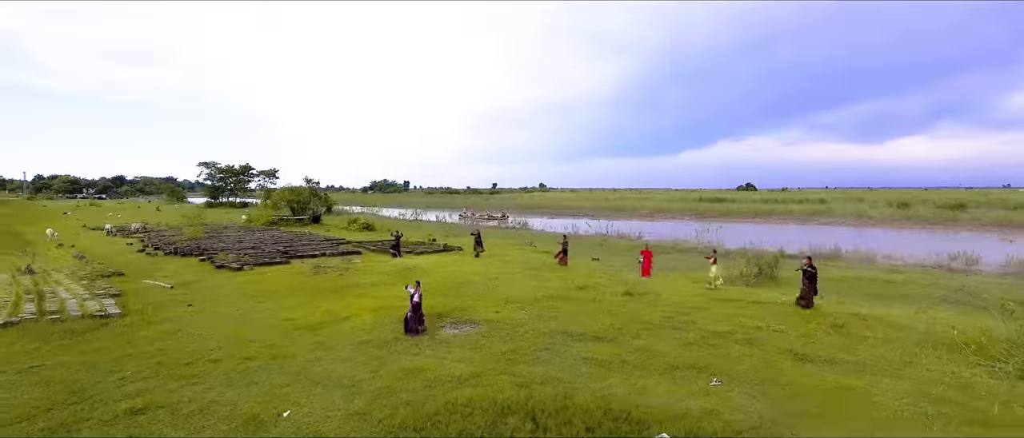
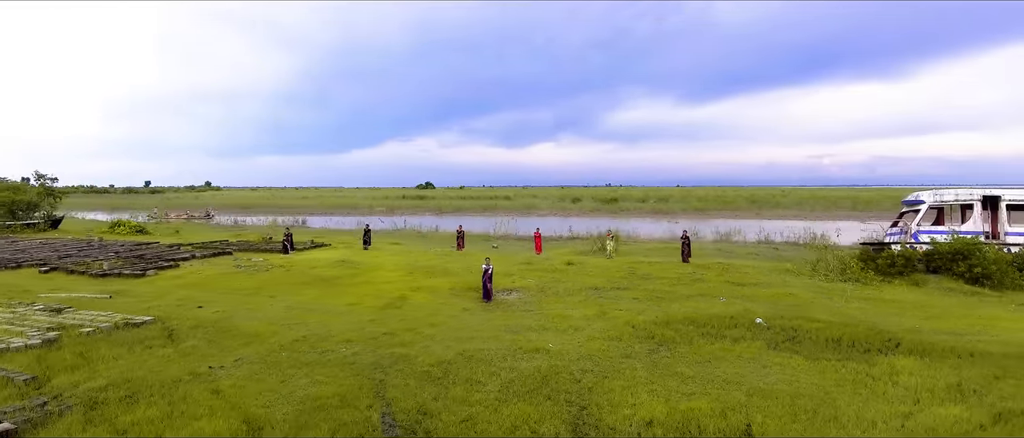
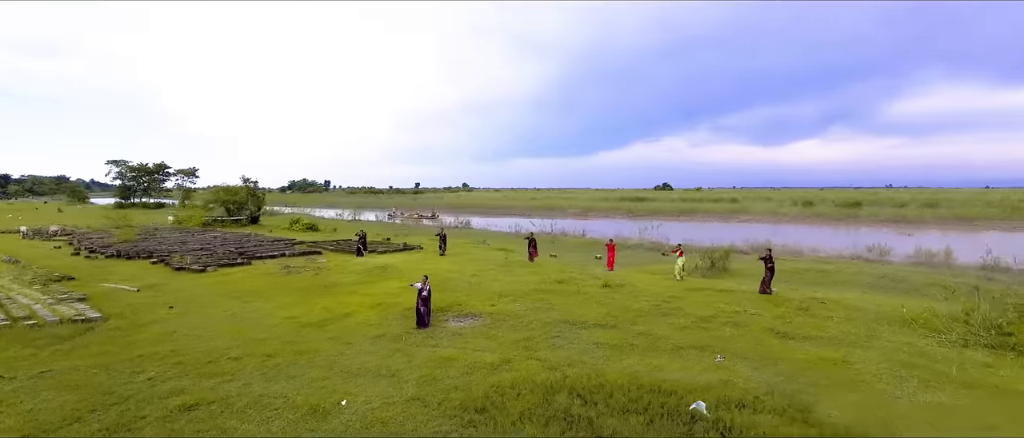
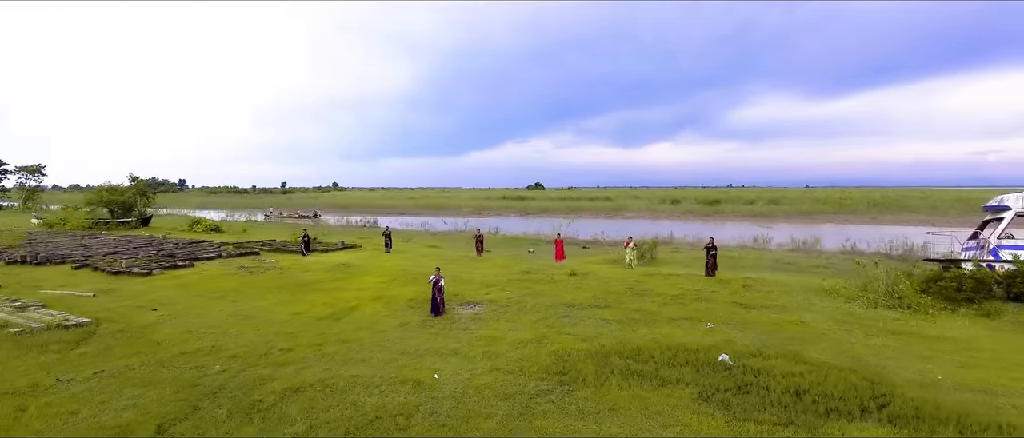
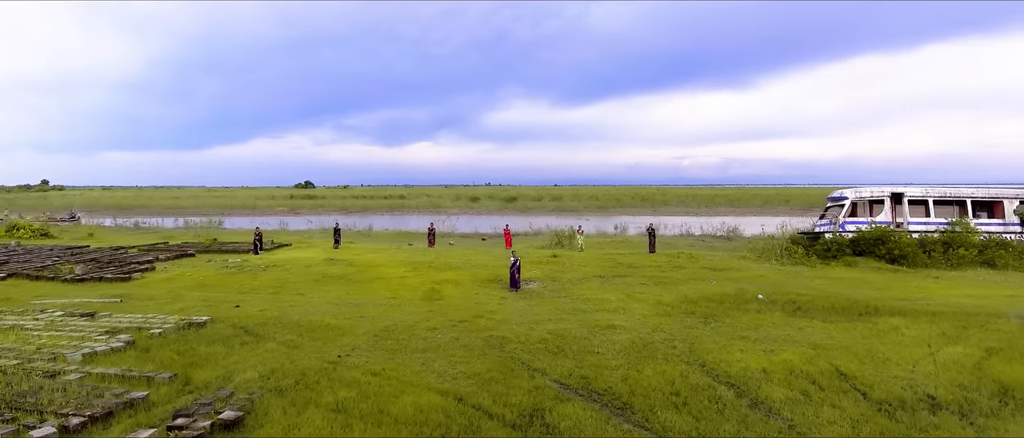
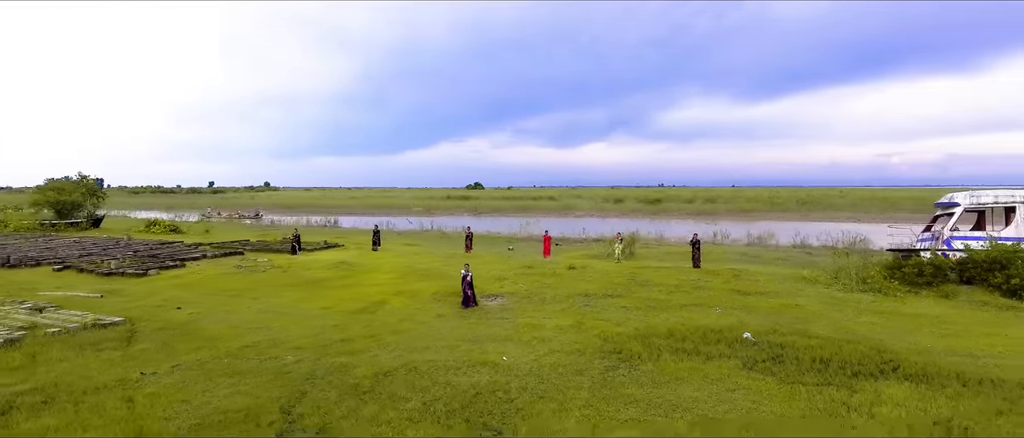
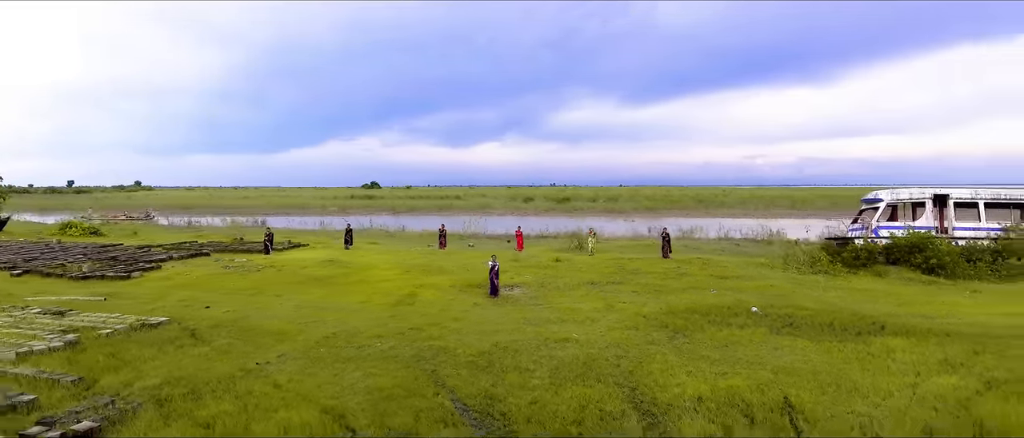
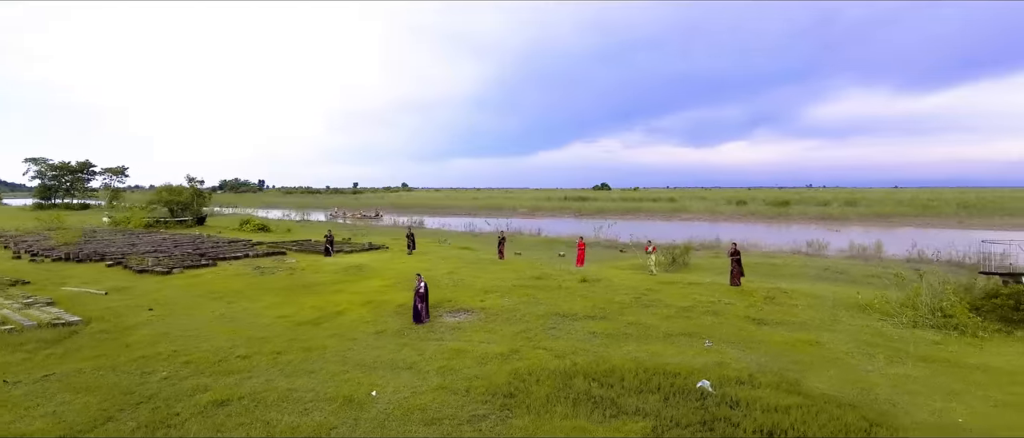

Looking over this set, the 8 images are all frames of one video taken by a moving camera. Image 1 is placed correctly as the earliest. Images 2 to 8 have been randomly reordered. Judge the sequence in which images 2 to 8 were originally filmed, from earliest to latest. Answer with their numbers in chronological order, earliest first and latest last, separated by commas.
3, 8, 4, 6, 2, 7, 5
